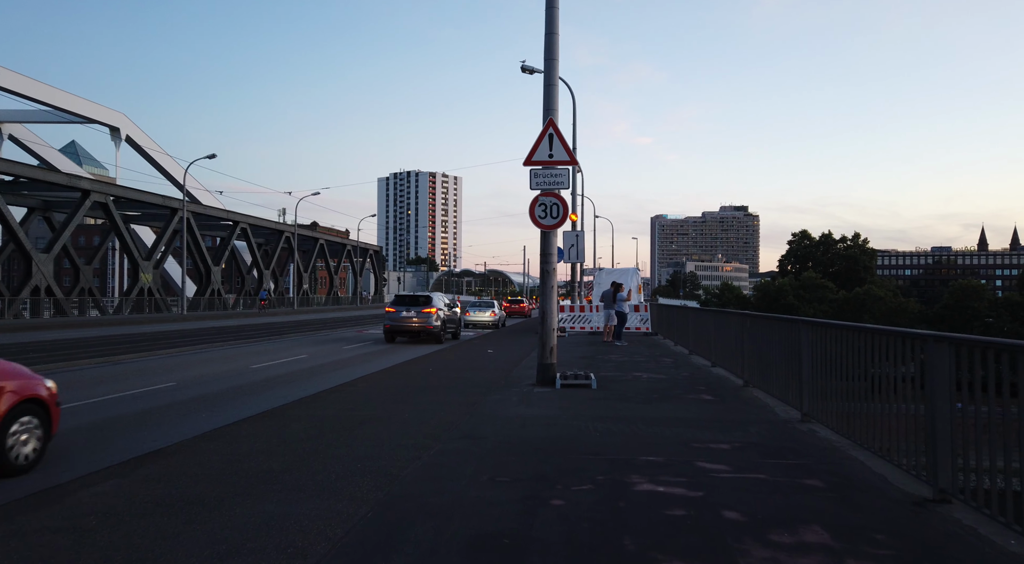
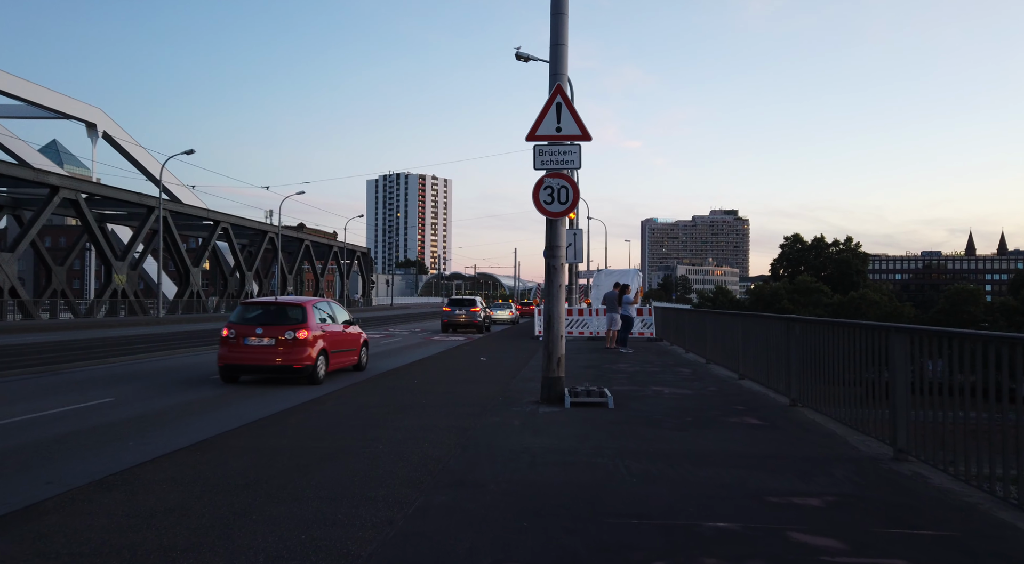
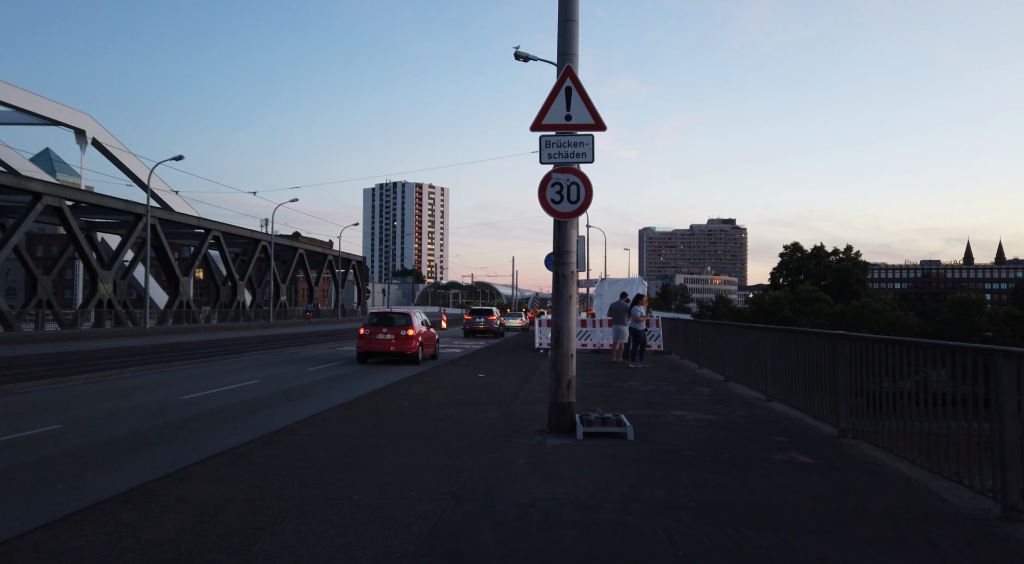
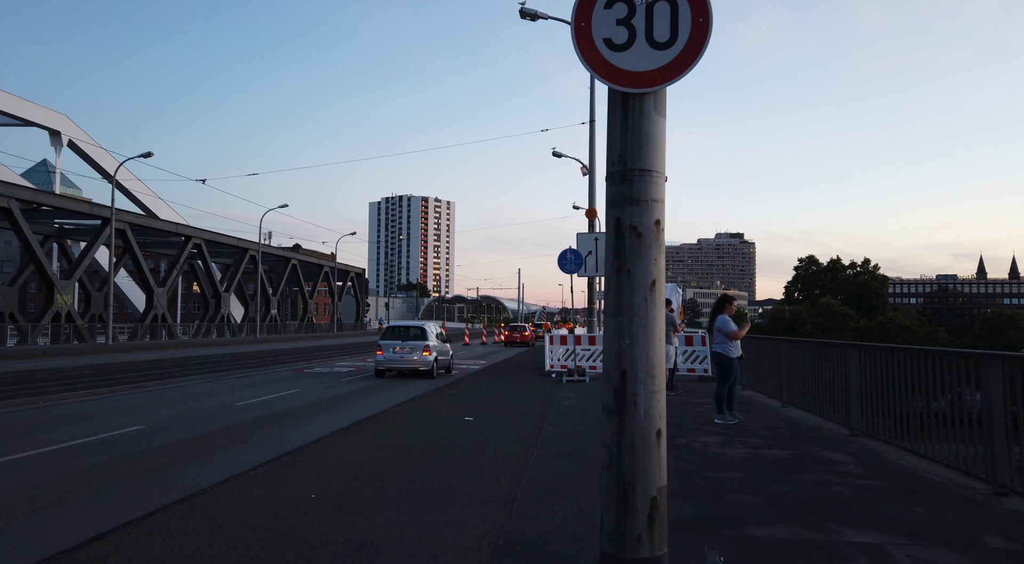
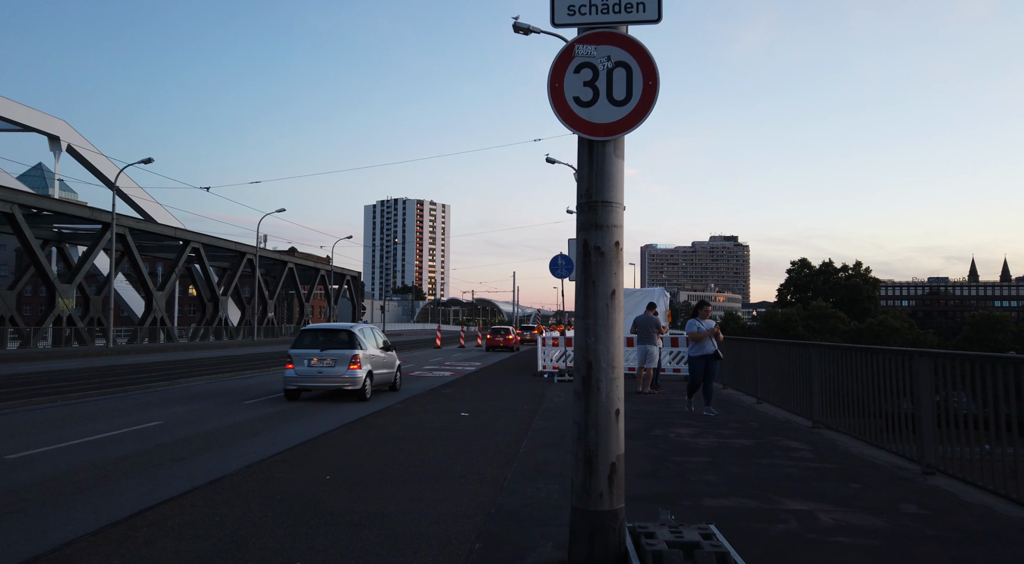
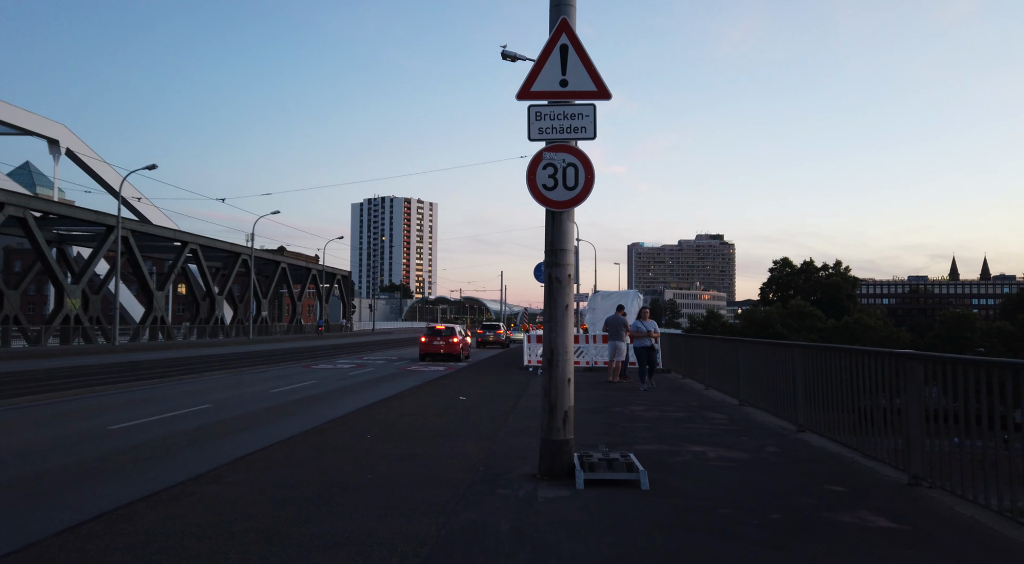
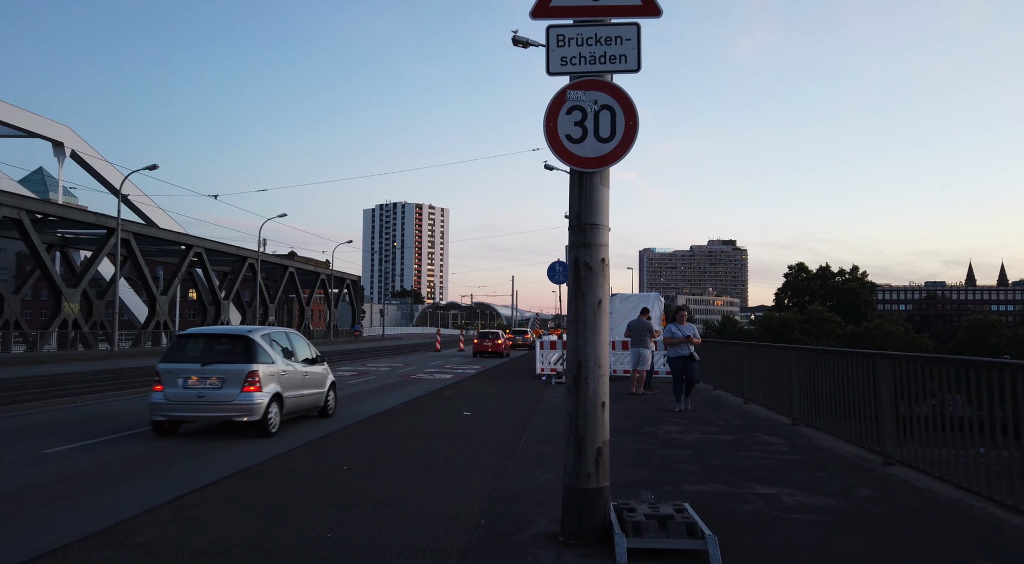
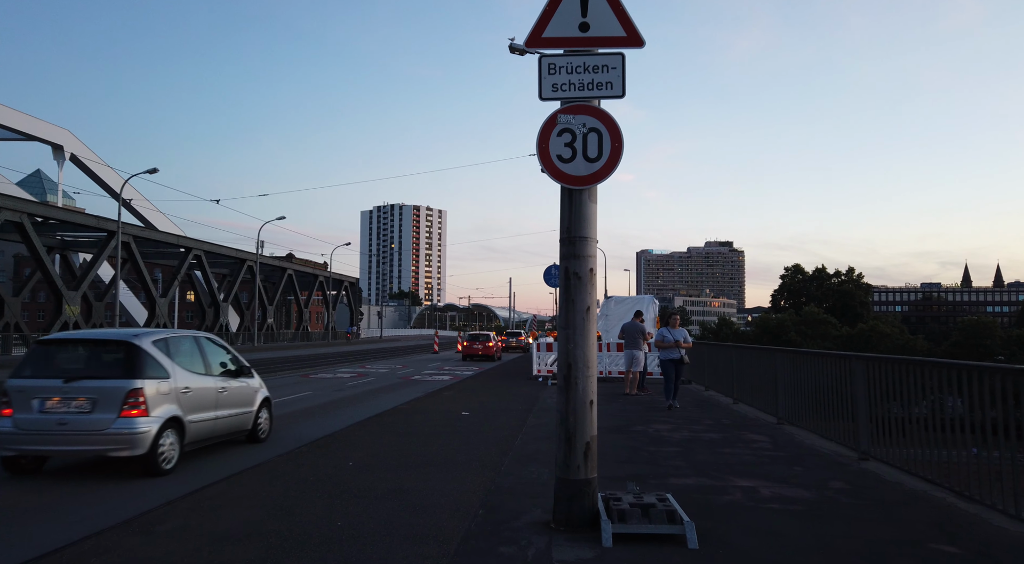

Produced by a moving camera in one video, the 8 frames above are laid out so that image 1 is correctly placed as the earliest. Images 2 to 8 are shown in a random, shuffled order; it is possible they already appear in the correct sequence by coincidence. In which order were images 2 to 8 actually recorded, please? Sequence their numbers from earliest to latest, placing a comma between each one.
2, 3, 6, 8, 7, 5, 4
